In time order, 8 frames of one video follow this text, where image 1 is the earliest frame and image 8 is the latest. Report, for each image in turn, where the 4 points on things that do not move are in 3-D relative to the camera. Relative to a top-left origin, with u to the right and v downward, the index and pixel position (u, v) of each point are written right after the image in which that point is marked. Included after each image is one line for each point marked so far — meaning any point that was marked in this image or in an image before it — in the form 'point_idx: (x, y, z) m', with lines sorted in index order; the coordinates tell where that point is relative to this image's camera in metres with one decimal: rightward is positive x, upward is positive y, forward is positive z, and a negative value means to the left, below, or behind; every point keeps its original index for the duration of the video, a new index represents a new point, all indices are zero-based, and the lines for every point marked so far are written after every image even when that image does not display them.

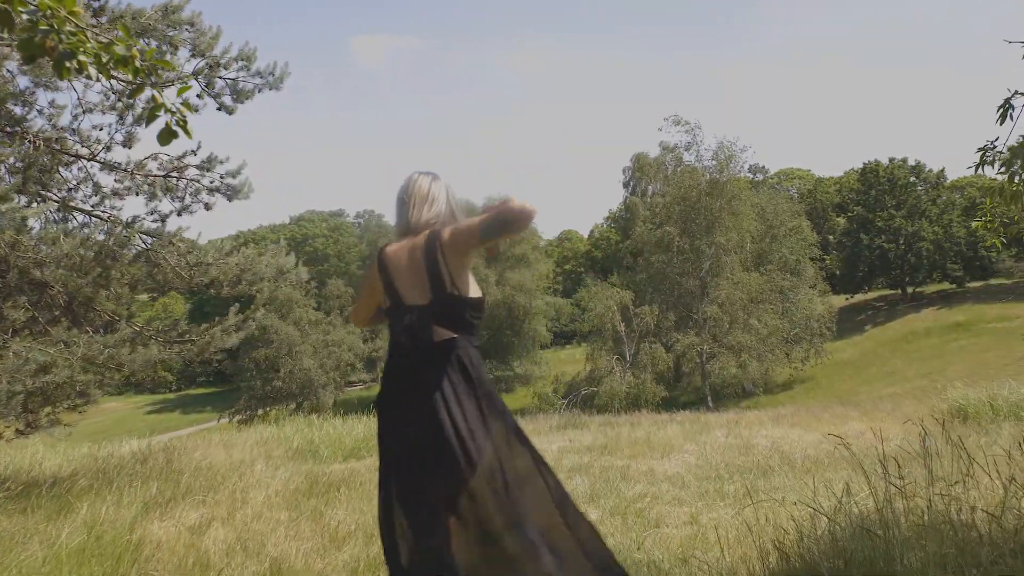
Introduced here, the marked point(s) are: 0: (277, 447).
0: (-2.1, -1.4, +7.6) m
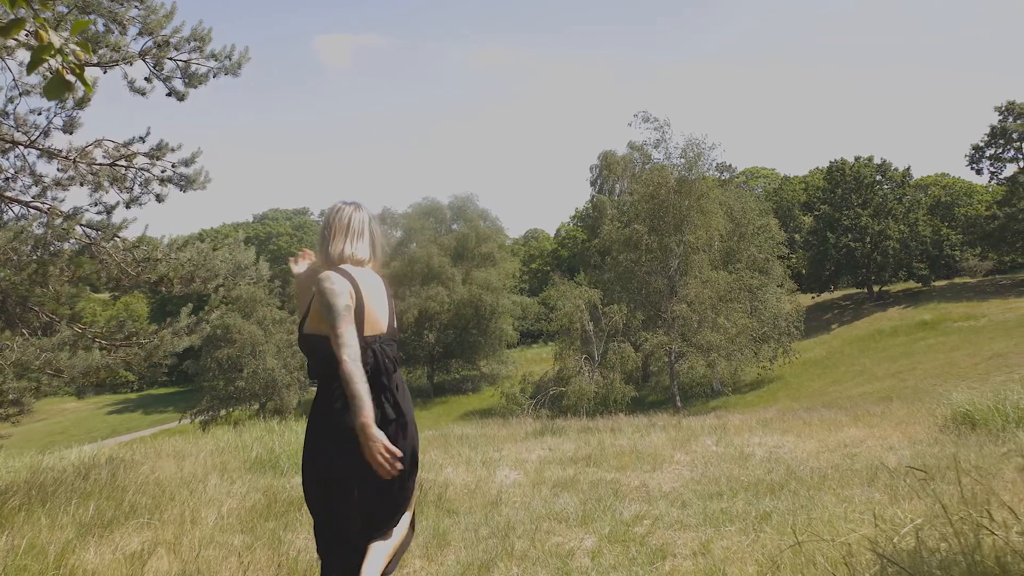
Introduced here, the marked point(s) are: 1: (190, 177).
0: (-2.3, -1.4, +7.0) m
1: (-2.7, +0.9, +7.2) m
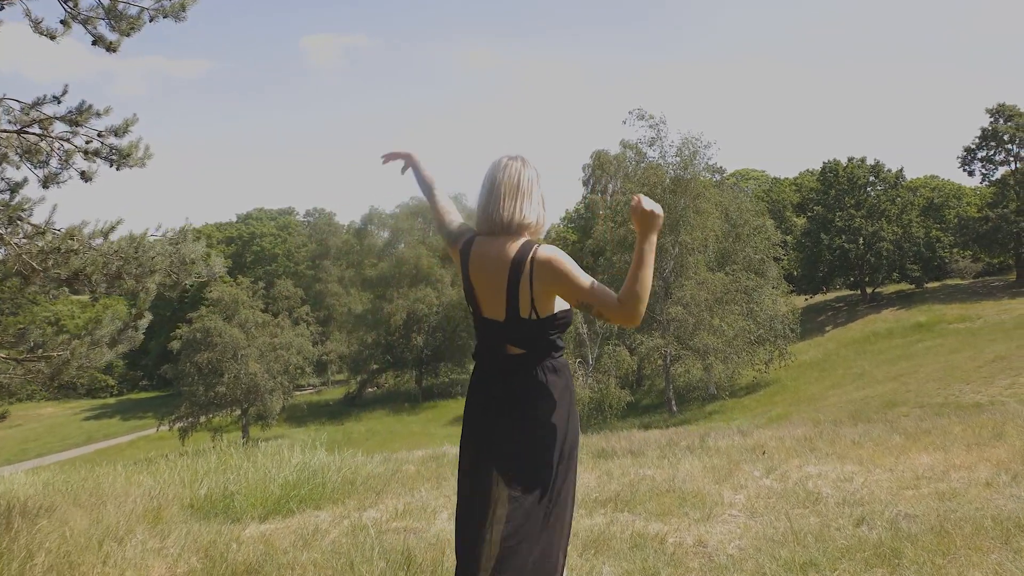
0: (-2.2, -1.4, +5.6) m
1: (-2.7, +0.9, +5.9) m
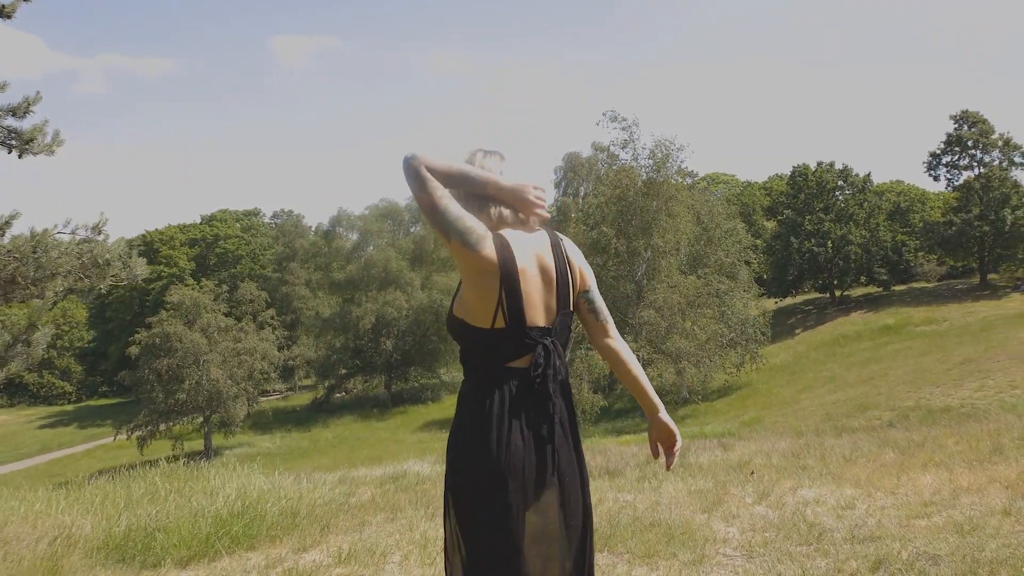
0: (-2.4, -1.4, +4.9) m
1: (-2.9, +0.9, +5.1) m
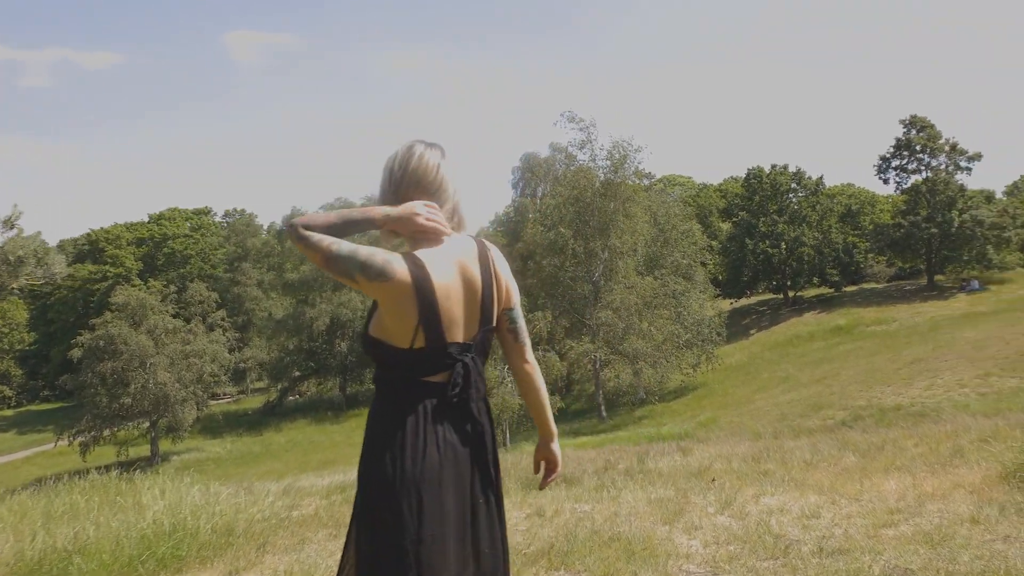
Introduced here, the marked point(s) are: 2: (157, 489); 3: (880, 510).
0: (-2.7, -1.4, +4.5) m
1: (-3.1, +0.9, +4.7) m
2: (-3.3, -1.8, +7.9) m
3: (+2.2, -1.3, +5.2) m
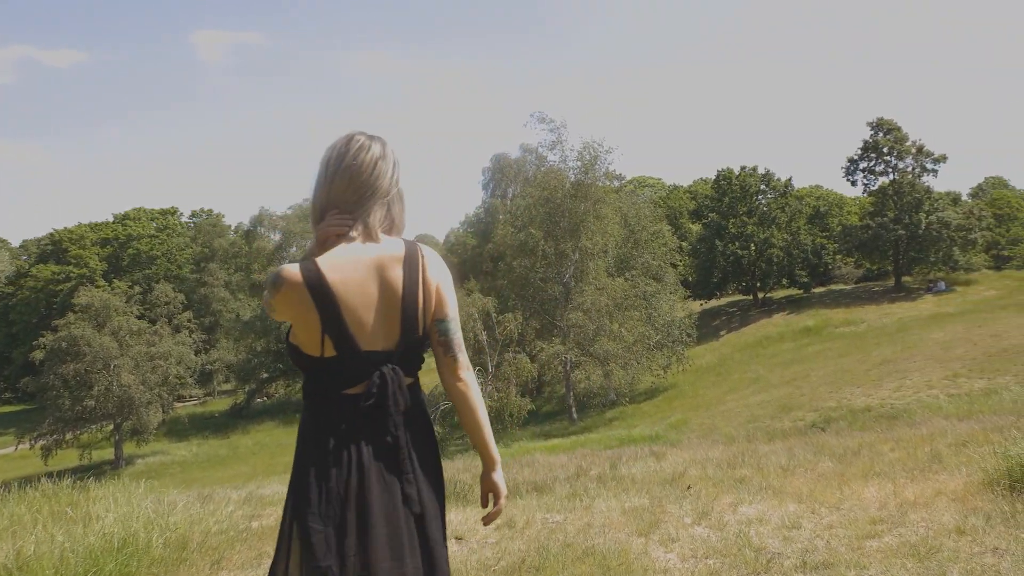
0: (-2.9, -1.4, +4.1) m
1: (-3.3, +0.9, +4.3) m
2: (-3.5, -1.8, +7.5) m
3: (+2.0, -1.4, +5.0) m
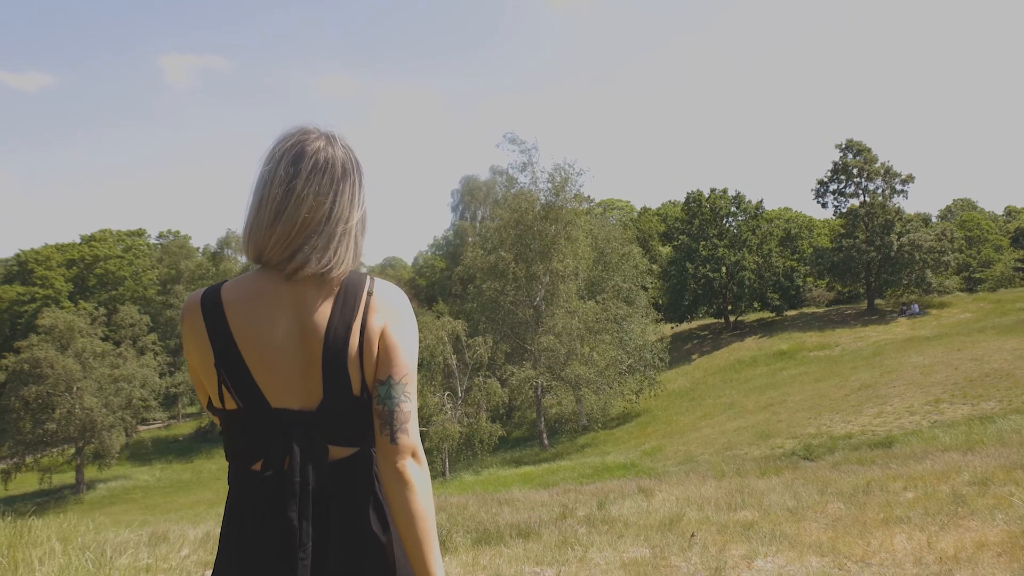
0: (-2.9, -1.5, +3.3) m
1: (-3.3, +0.8, +3.6) m
2: (-3.7, -2.0, +6.6) m
3: (+2.0, -1.5, +4.4) m
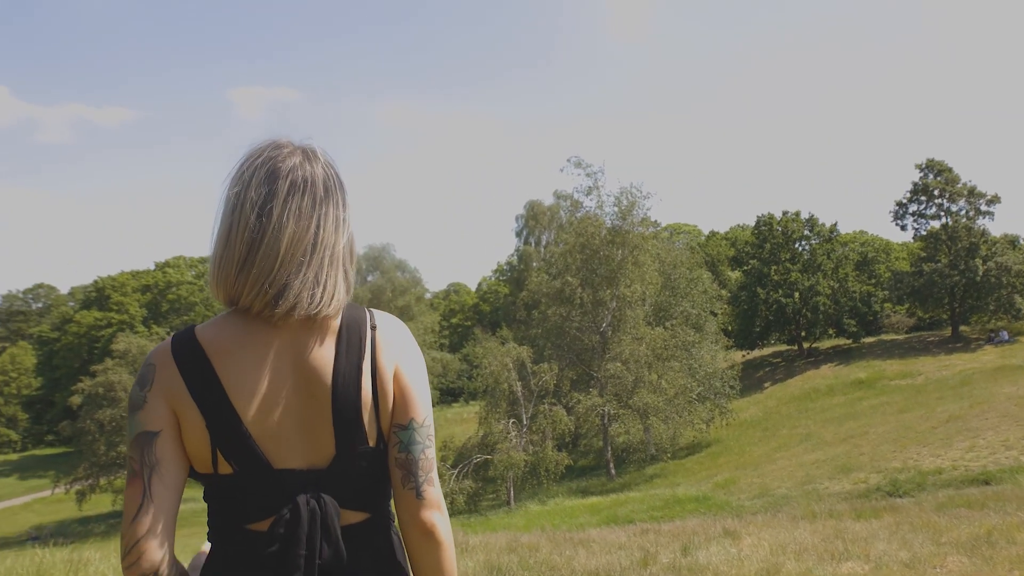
0: (-2.6, -1.6, +2.9) m
1: (-3.0, +0.7, +3.3) m
2: (-3.1, -2.2, +6.3) m
3: (+2.4, -1.6, +3.6) m
